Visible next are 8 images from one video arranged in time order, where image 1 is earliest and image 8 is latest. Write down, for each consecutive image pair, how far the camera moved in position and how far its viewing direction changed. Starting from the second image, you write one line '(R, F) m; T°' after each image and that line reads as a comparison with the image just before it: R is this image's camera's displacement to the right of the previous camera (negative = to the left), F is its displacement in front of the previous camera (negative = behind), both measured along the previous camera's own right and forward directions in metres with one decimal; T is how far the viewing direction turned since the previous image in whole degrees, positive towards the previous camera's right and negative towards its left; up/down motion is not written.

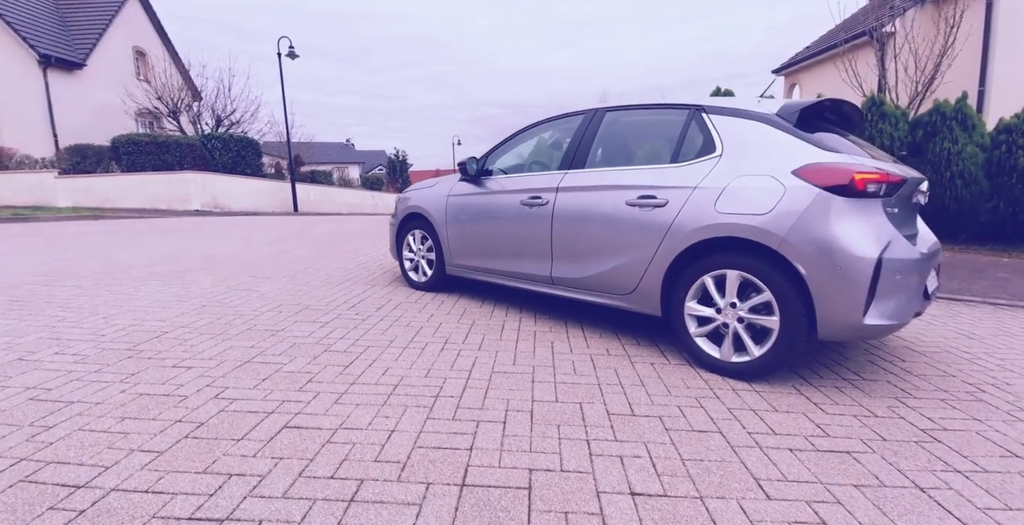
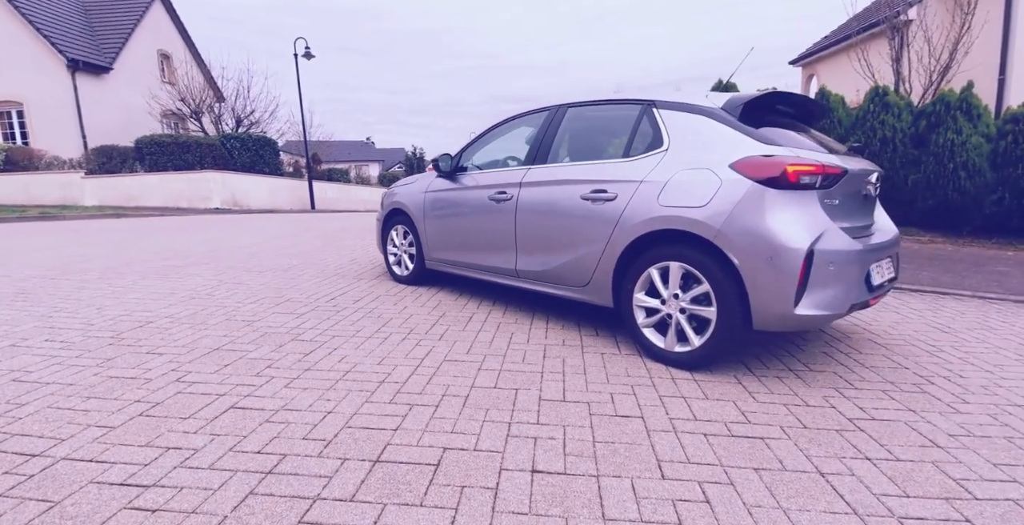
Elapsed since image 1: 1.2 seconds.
(+0.5, -0.1) m; -2°
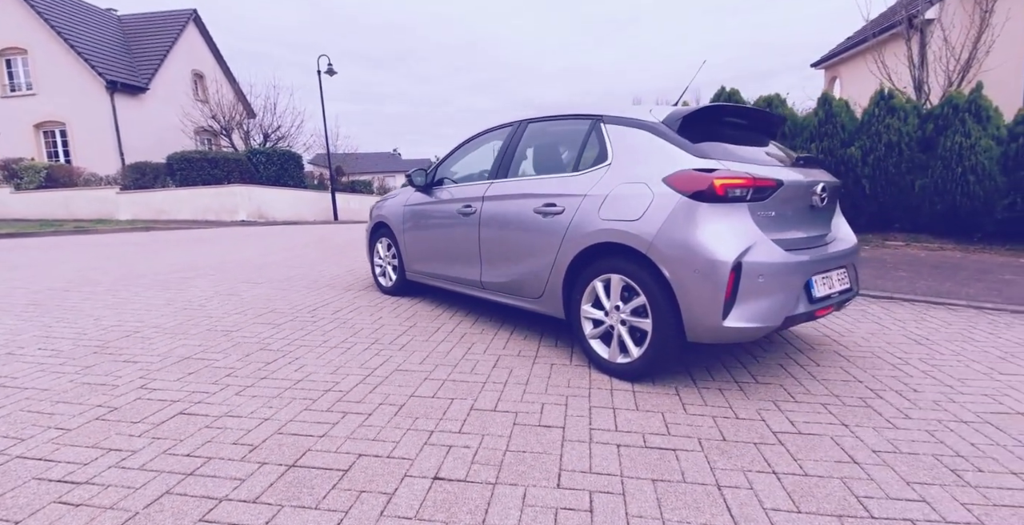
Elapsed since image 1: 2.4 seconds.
(+0.5, -0.1) m; -3°
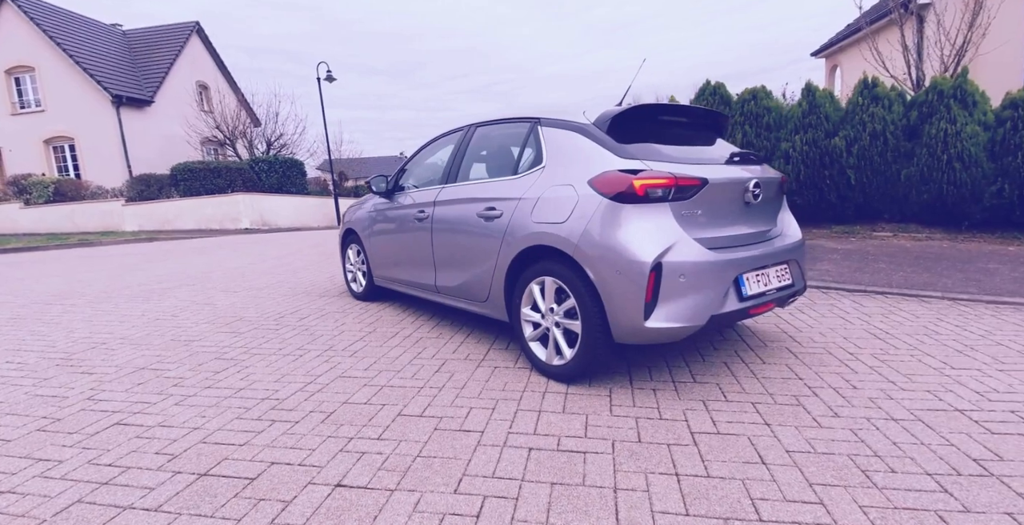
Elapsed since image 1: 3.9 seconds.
(+0.5, 0.0) m; -1°
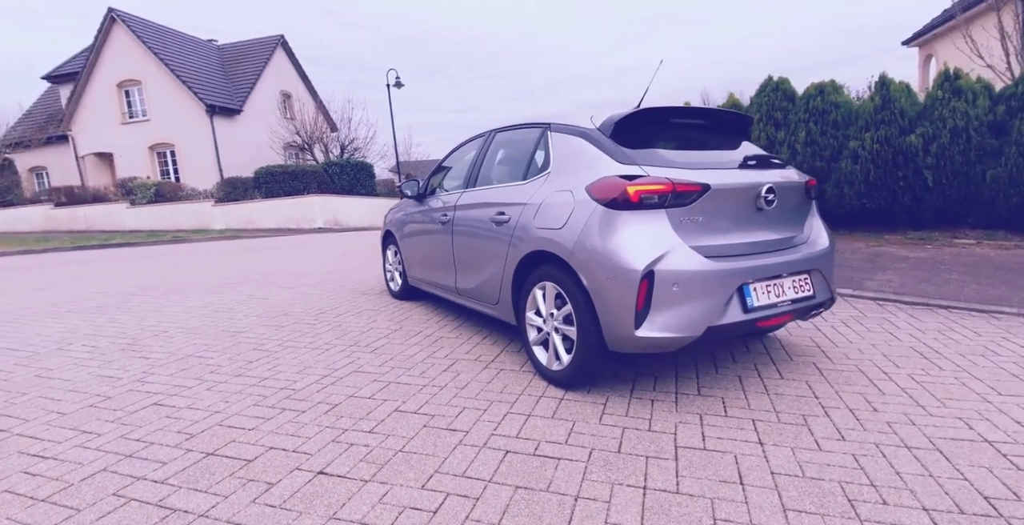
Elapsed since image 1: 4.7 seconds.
(+0.4, 0.0) m; -8°
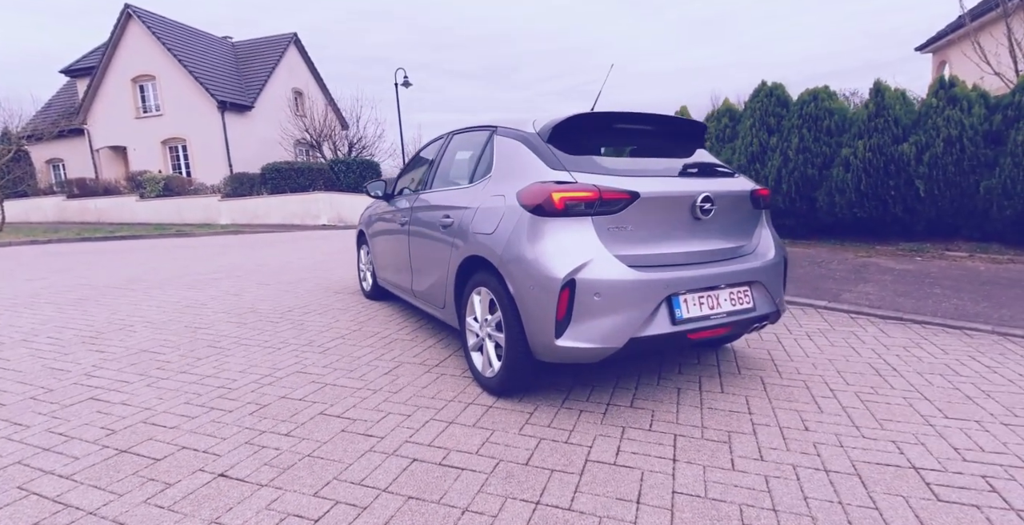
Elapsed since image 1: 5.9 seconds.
(+0.5, 0.0) m; -1°
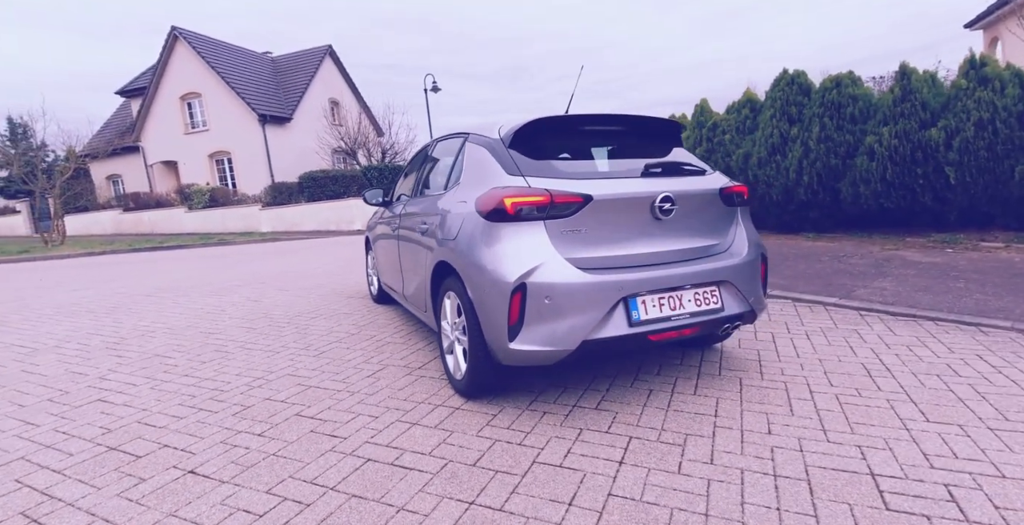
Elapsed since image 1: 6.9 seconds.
(+0.5, 0.0) m; -4°
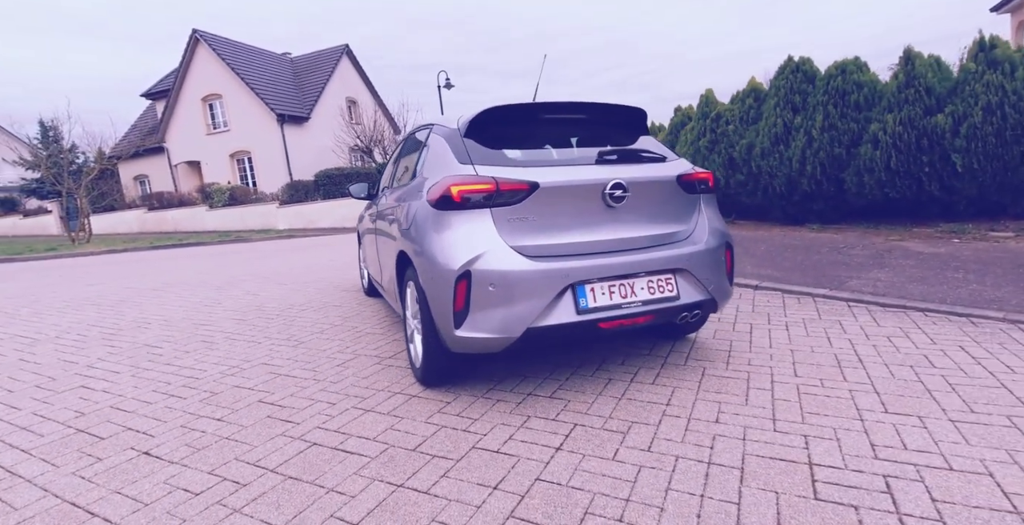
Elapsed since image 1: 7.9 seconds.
(+0.4, 0.0) m; -2°
